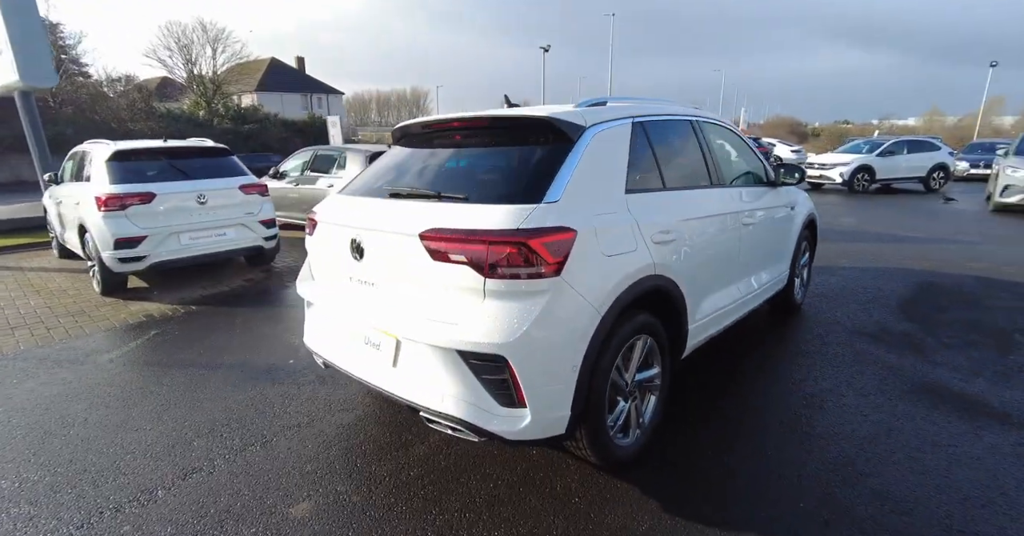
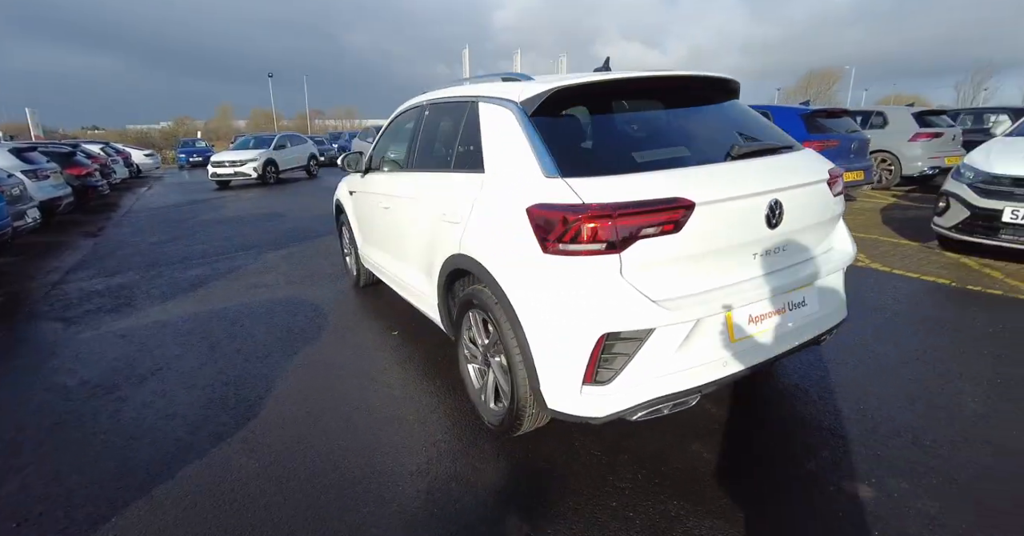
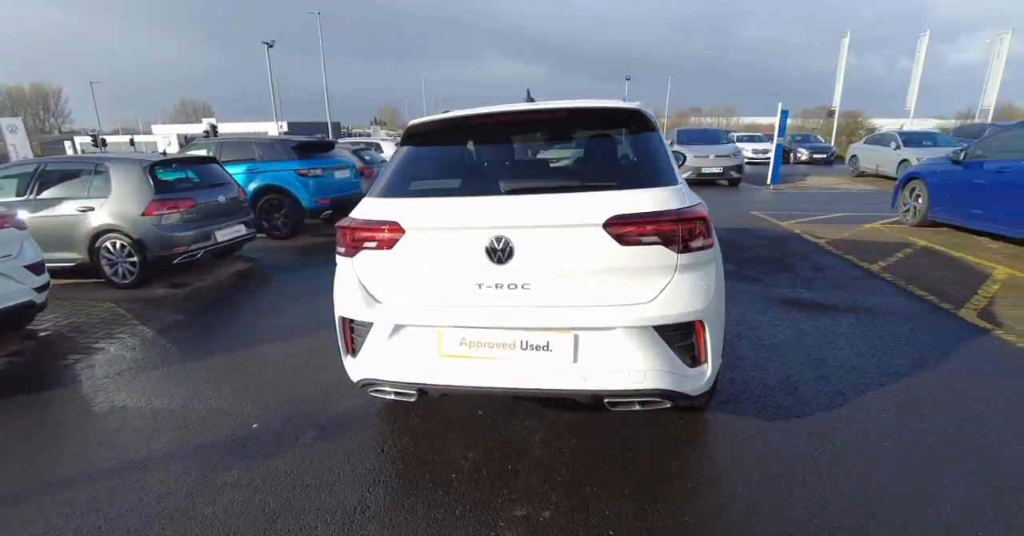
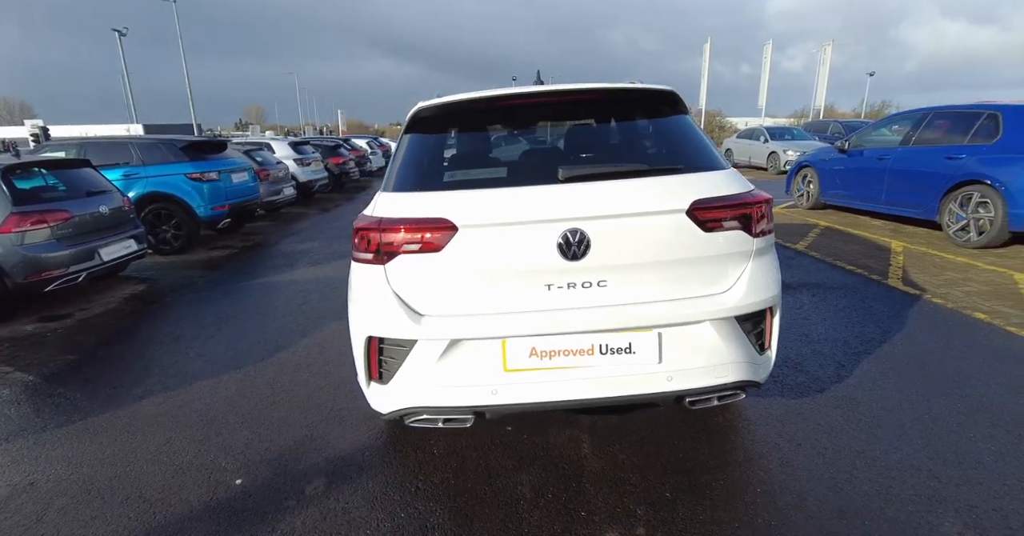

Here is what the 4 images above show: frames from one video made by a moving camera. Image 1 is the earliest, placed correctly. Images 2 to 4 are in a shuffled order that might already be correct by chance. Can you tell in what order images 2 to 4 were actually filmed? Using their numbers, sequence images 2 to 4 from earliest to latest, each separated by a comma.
3, 4, 2
